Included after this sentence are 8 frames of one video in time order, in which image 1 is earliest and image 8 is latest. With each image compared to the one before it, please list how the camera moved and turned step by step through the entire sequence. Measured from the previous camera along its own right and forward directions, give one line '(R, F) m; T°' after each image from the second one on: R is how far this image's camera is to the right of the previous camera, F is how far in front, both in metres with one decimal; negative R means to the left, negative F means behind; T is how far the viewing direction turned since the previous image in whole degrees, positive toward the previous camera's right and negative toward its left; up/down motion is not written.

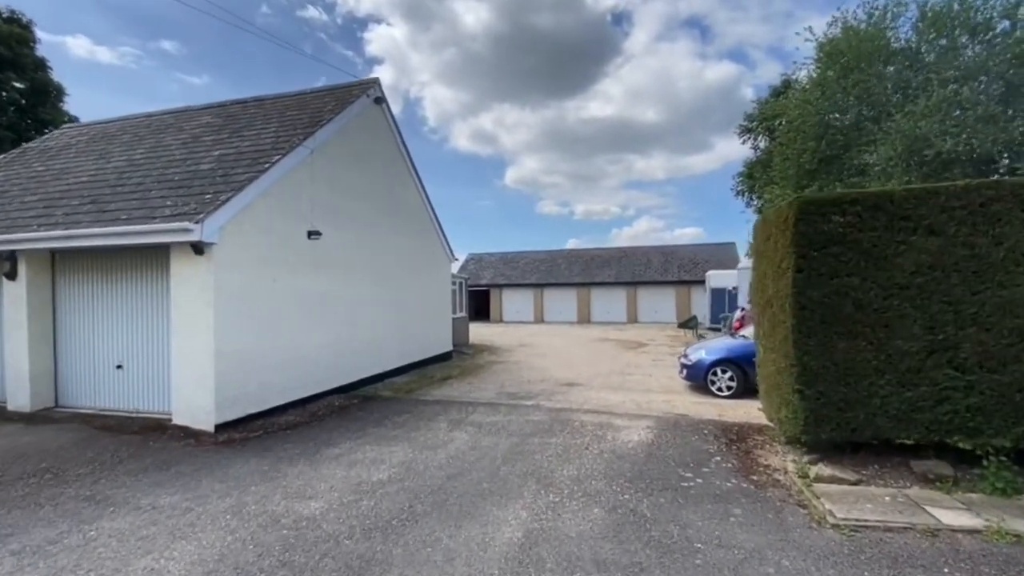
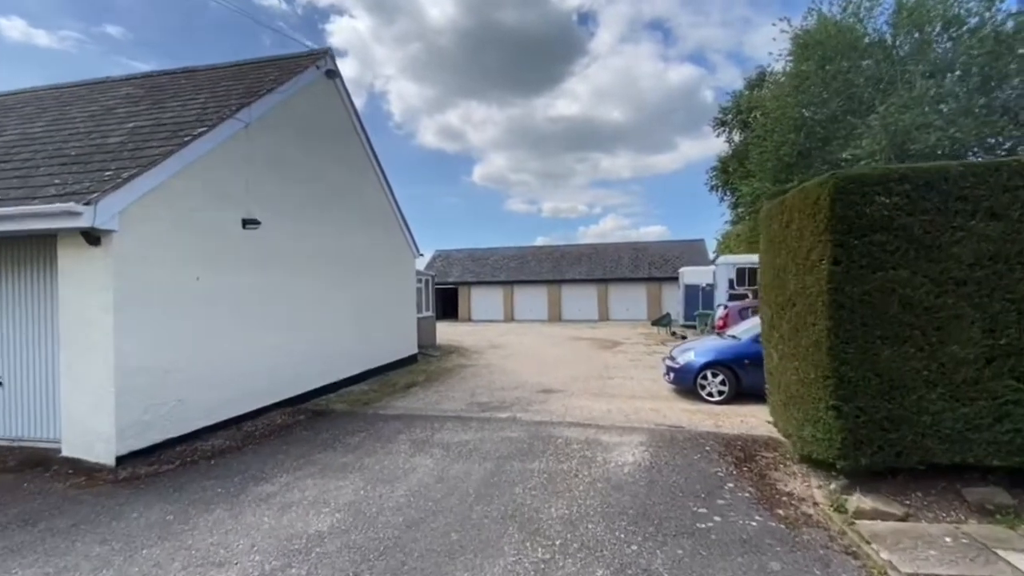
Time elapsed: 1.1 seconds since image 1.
(-0.1, +1.0) m; +4°
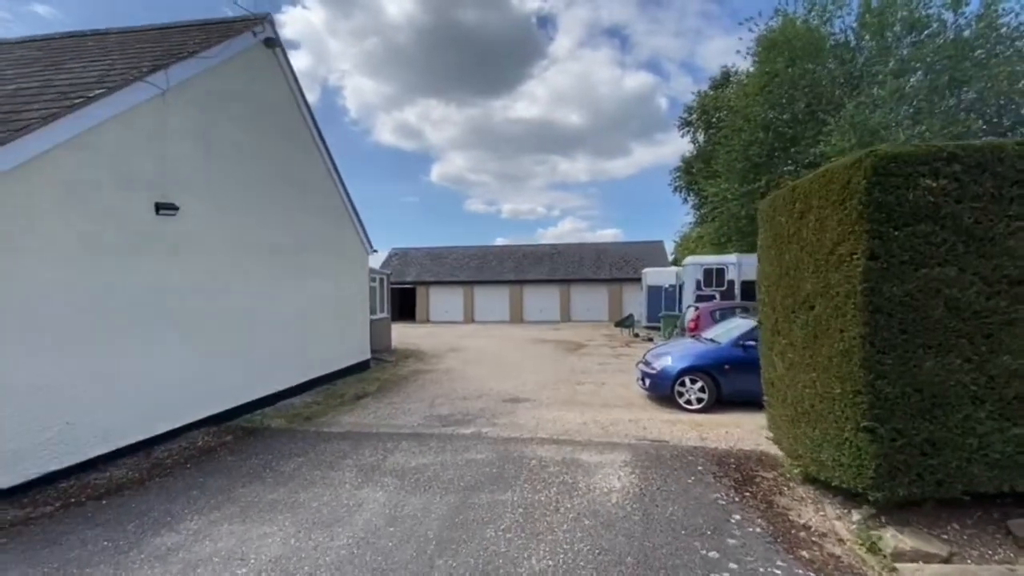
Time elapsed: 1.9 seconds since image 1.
(-0.1, +0.8) m; +5°
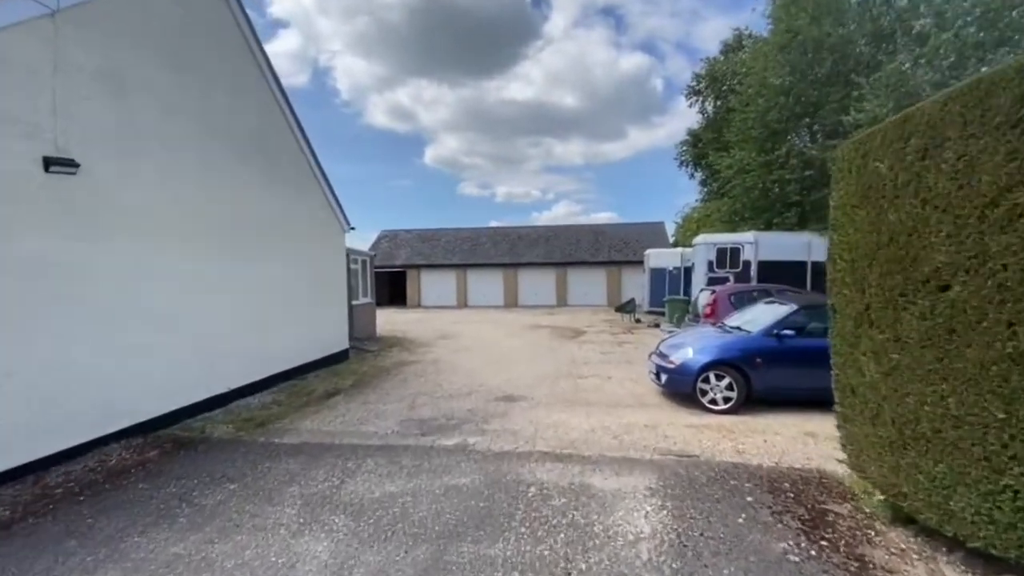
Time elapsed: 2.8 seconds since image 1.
(0.0, +1.2) m; +1°
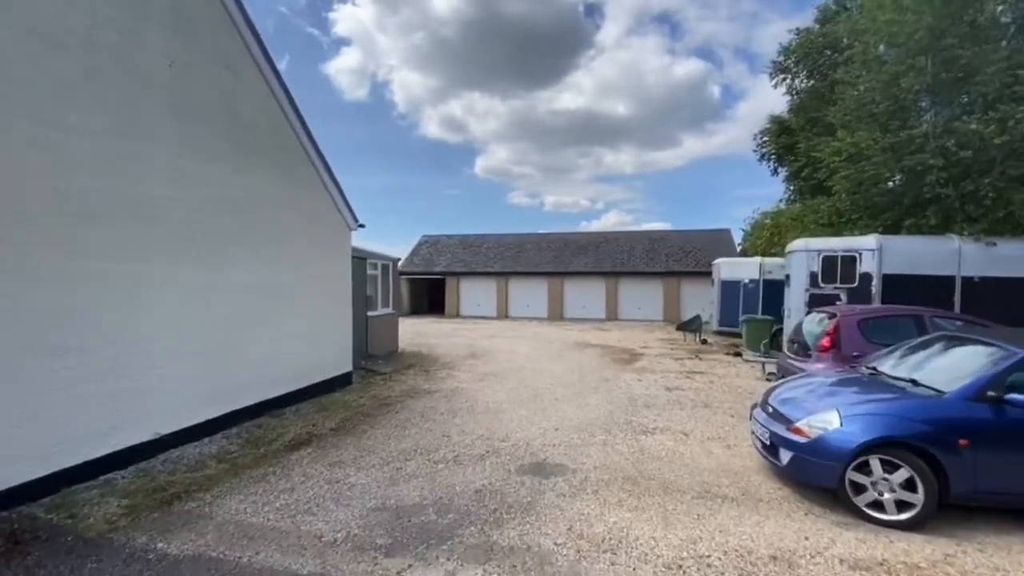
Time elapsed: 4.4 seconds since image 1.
(+0.1, +2.3) m; -5°
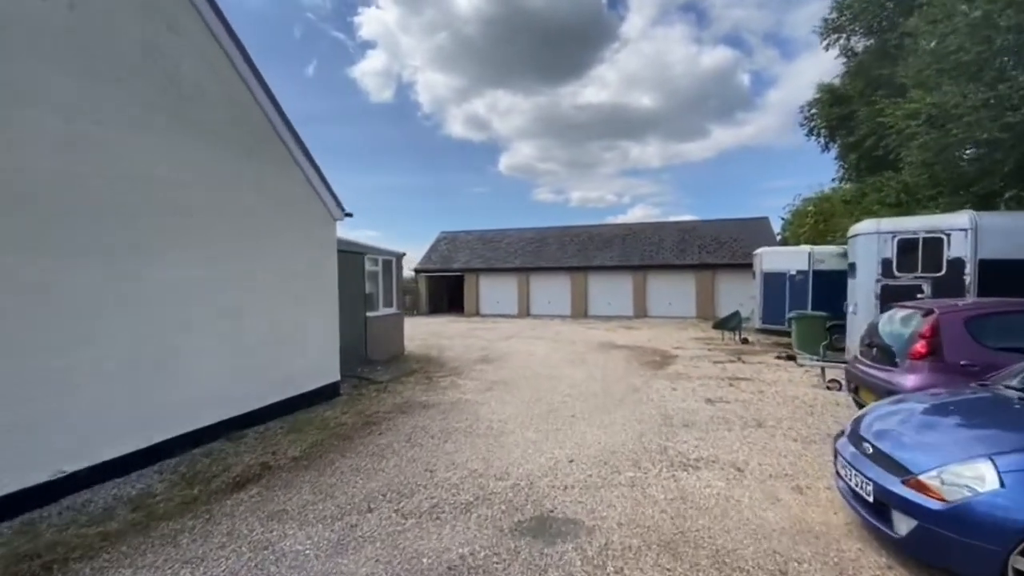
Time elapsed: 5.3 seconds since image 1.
(+0.3, +1.3) m; -3°
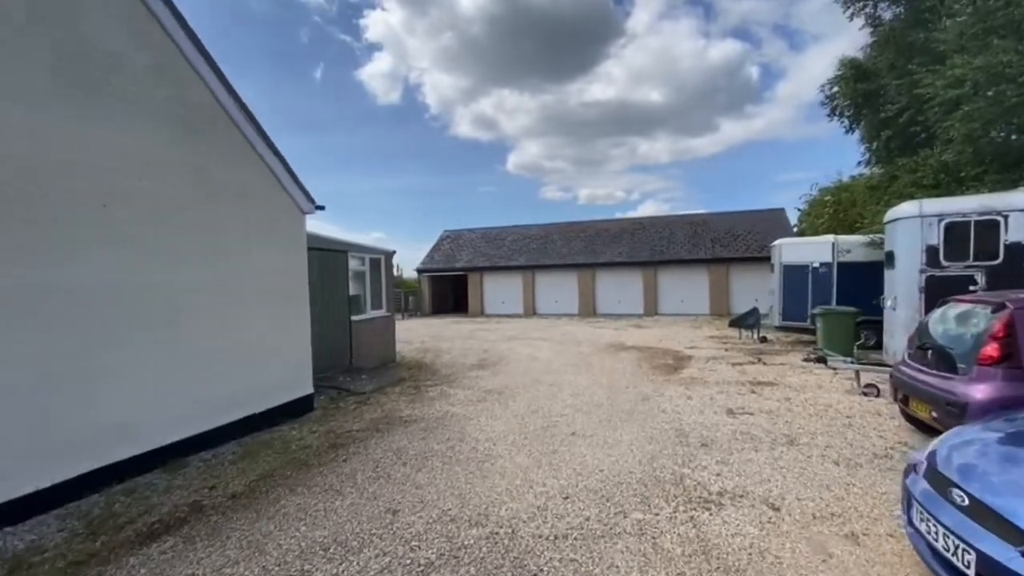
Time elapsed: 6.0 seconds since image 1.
(+0.3, +0.9) m; -1°
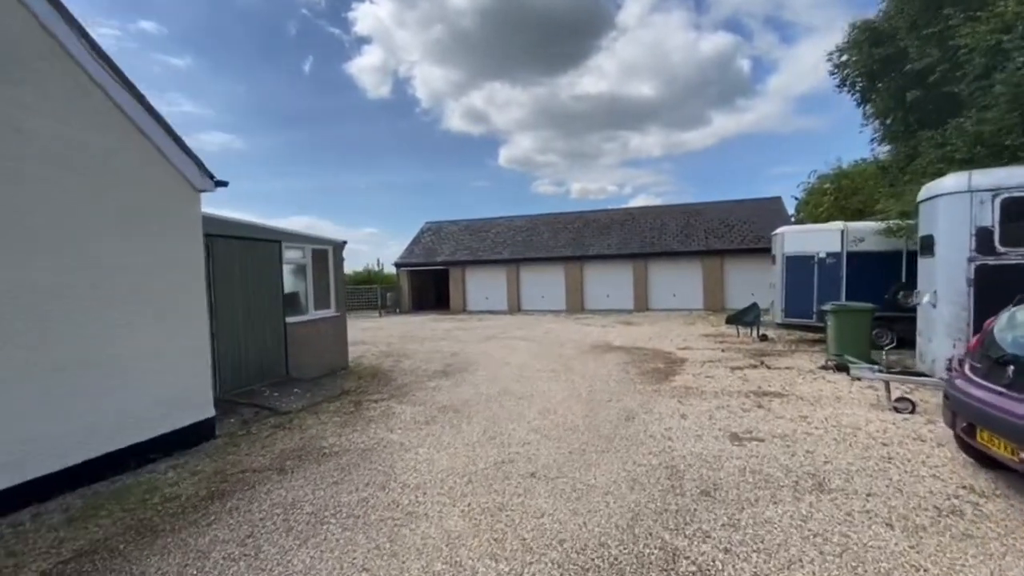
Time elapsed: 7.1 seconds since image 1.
(+0.5, +1.4) m; +1°
